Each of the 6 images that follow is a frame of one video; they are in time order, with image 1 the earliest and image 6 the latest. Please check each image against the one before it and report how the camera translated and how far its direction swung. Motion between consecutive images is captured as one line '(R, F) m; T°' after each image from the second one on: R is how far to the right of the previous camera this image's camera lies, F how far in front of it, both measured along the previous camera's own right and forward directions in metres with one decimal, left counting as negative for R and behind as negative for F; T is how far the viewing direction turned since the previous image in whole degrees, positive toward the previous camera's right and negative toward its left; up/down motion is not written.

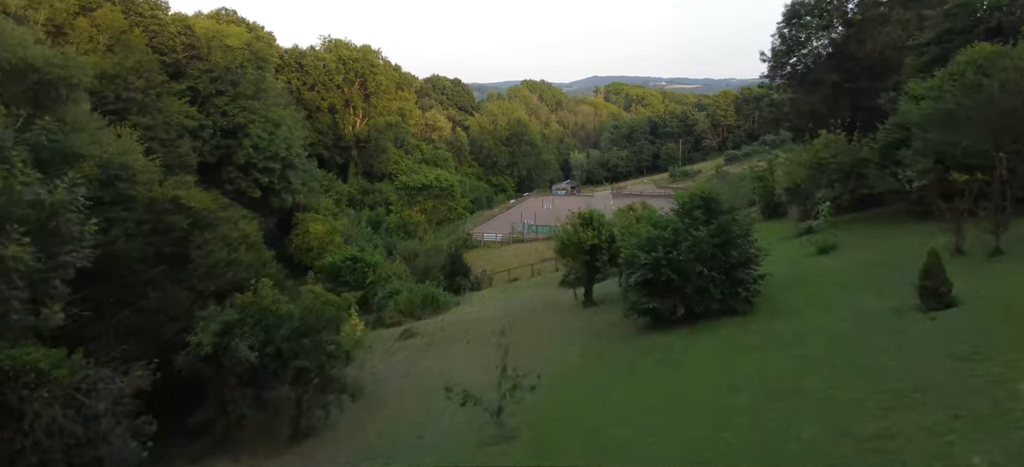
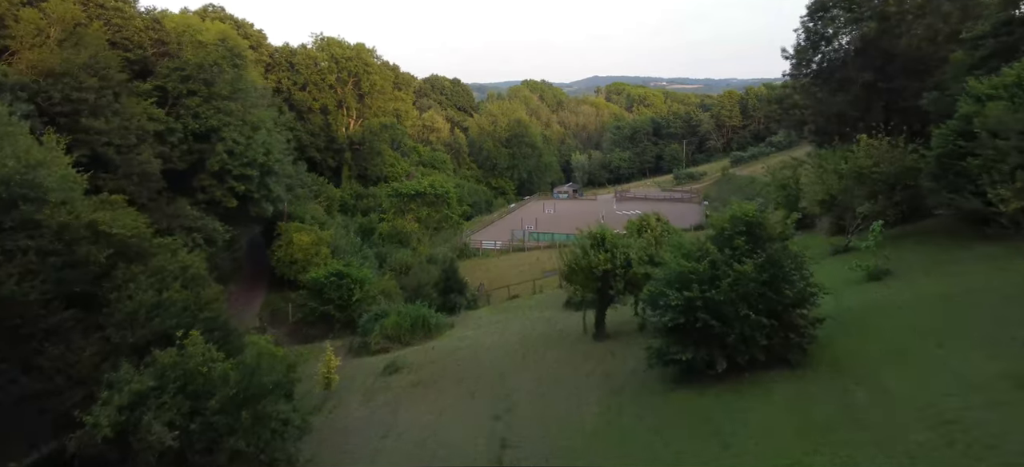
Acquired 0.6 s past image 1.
(0.0, +2.0) m; 0°
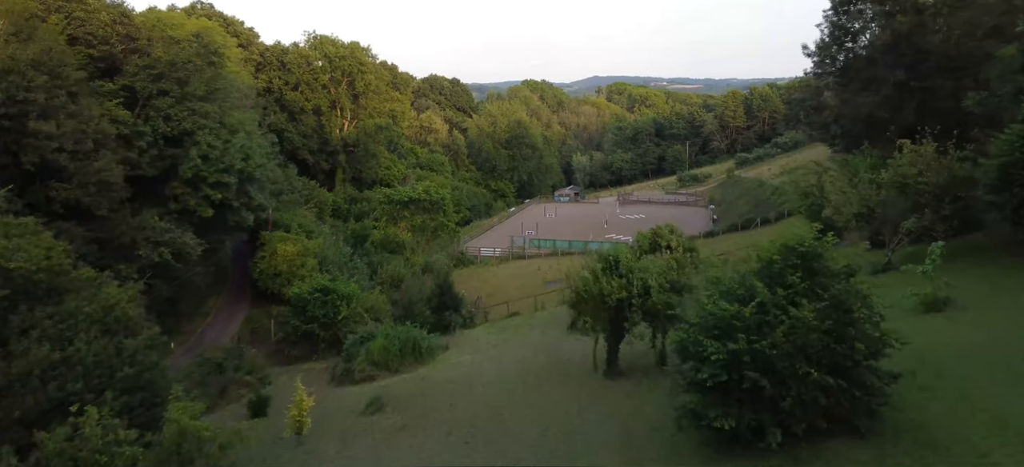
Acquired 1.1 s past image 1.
(0.0, +1.7) m; 0°
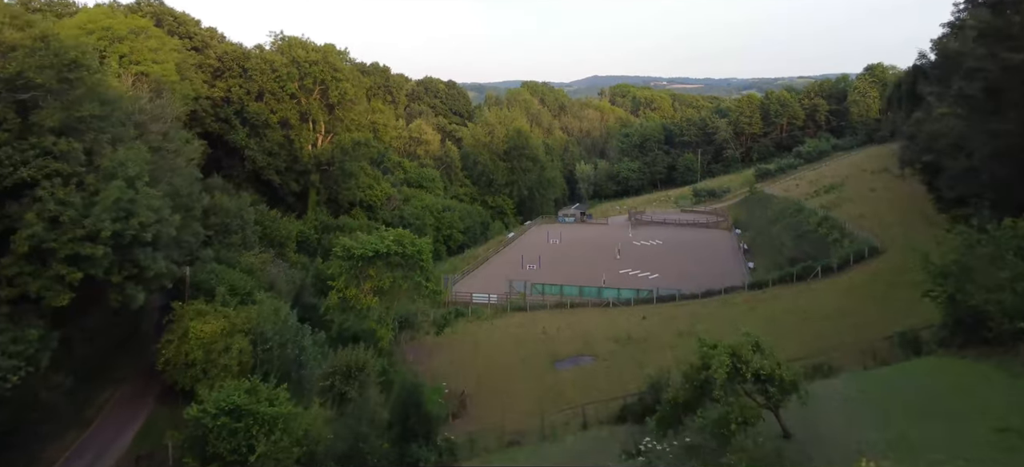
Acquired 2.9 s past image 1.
(+0.1, +6.2) m; 0°
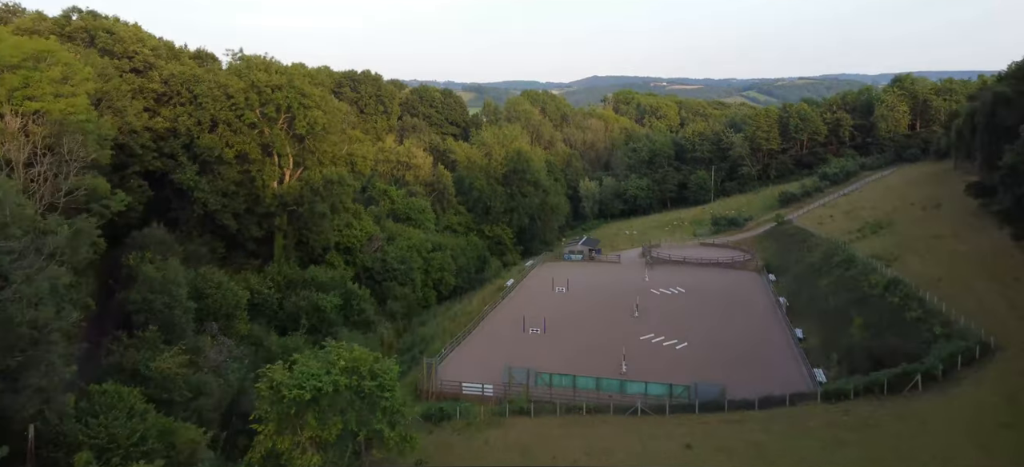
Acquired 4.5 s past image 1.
(0.0, +6.1) m; 0°
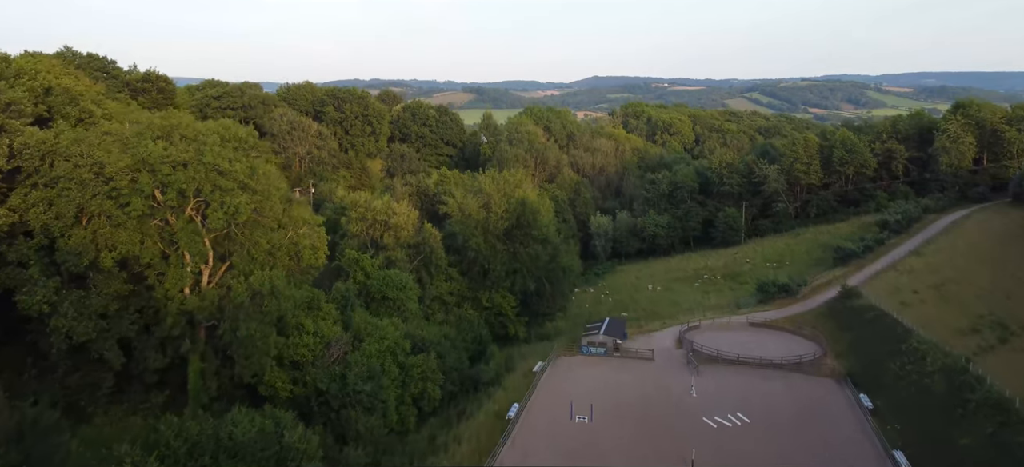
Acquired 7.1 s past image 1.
(-0.2, +10.2) m; 0°
